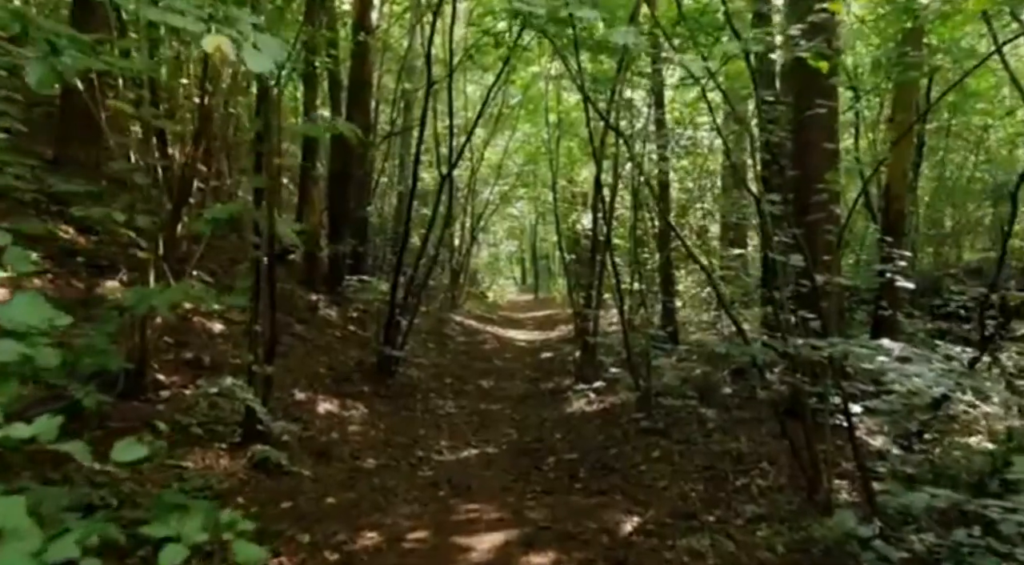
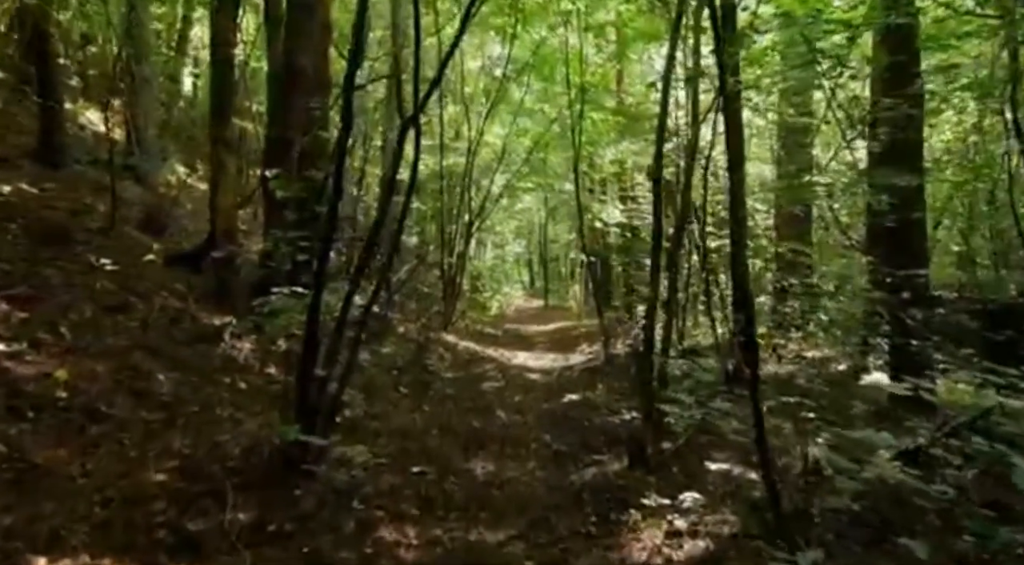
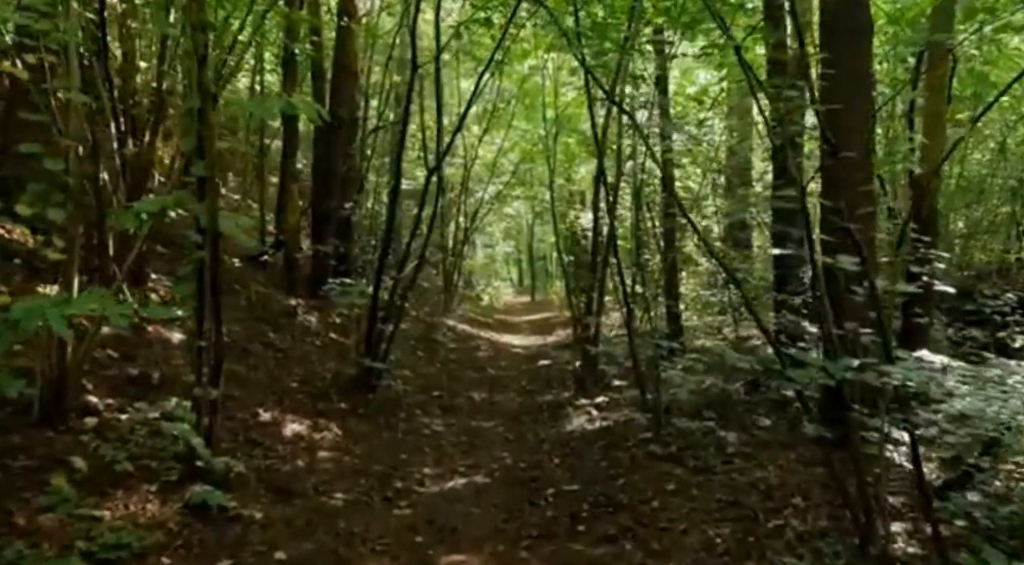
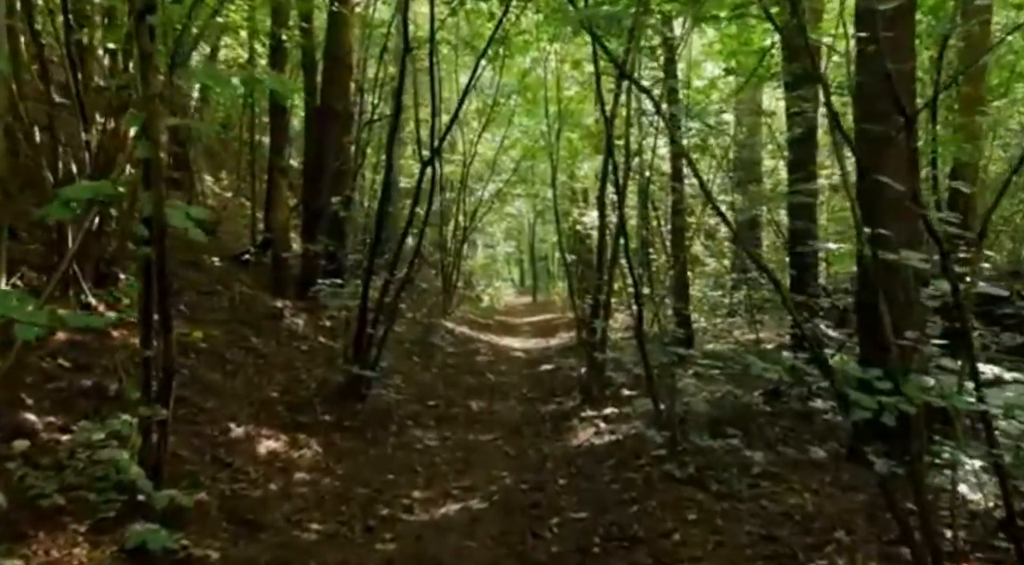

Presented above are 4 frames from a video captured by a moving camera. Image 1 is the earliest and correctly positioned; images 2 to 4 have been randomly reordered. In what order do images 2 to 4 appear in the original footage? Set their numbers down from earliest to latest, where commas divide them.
3, 4, 2
